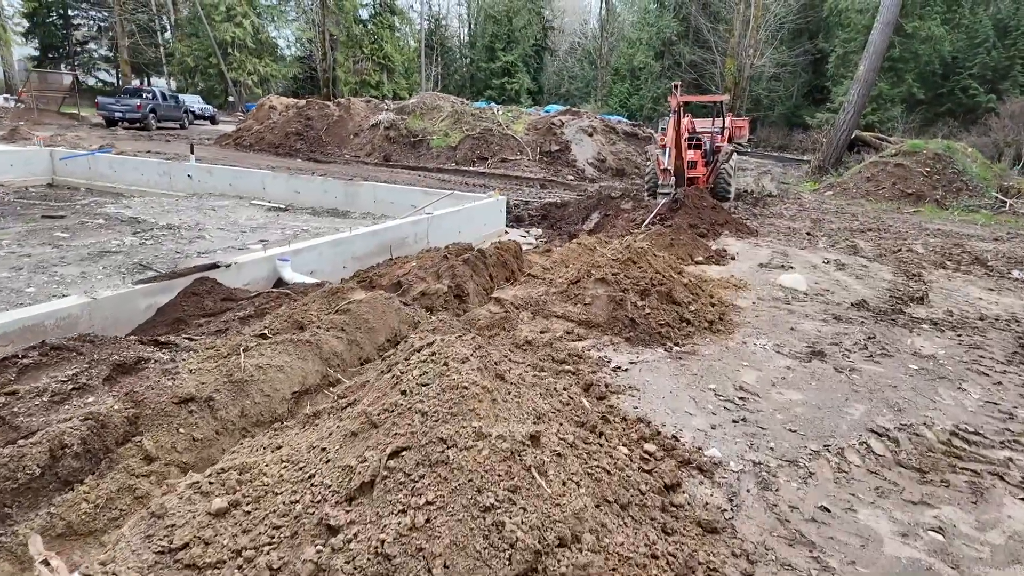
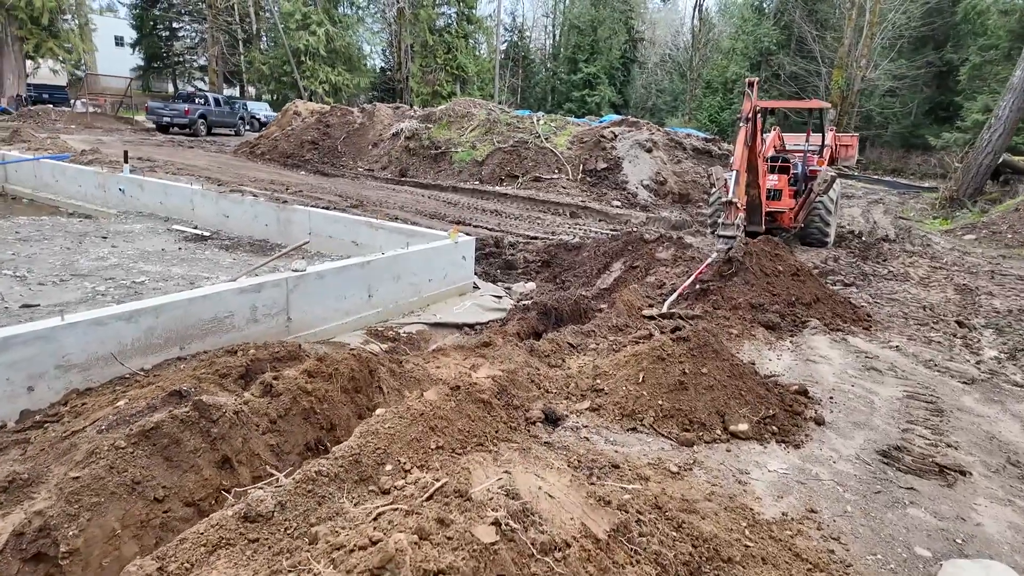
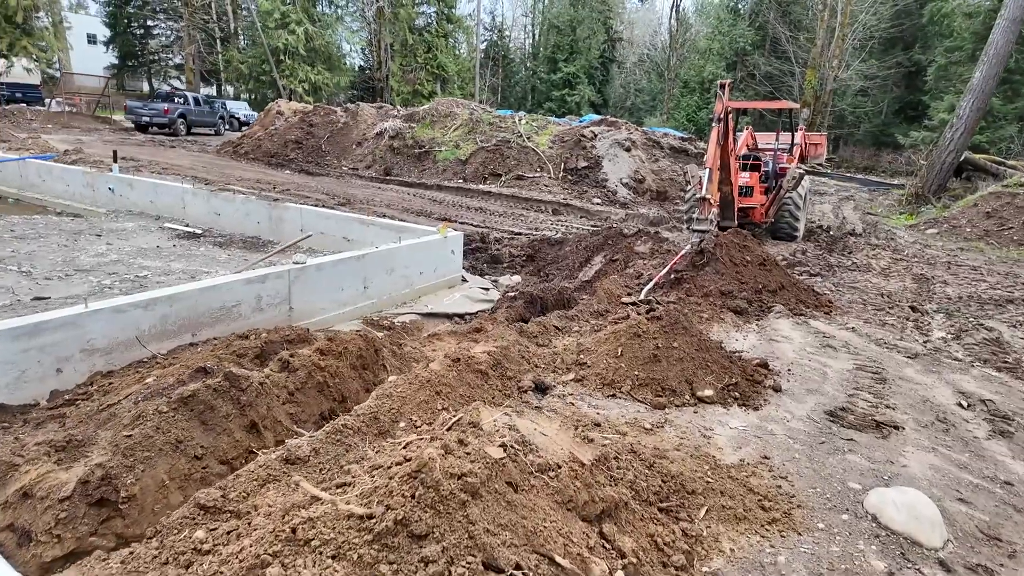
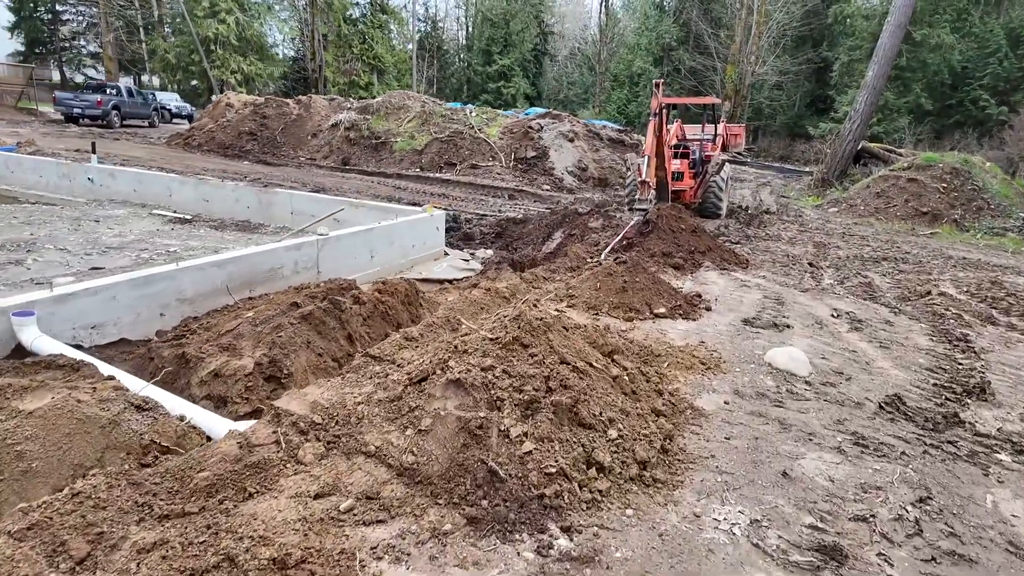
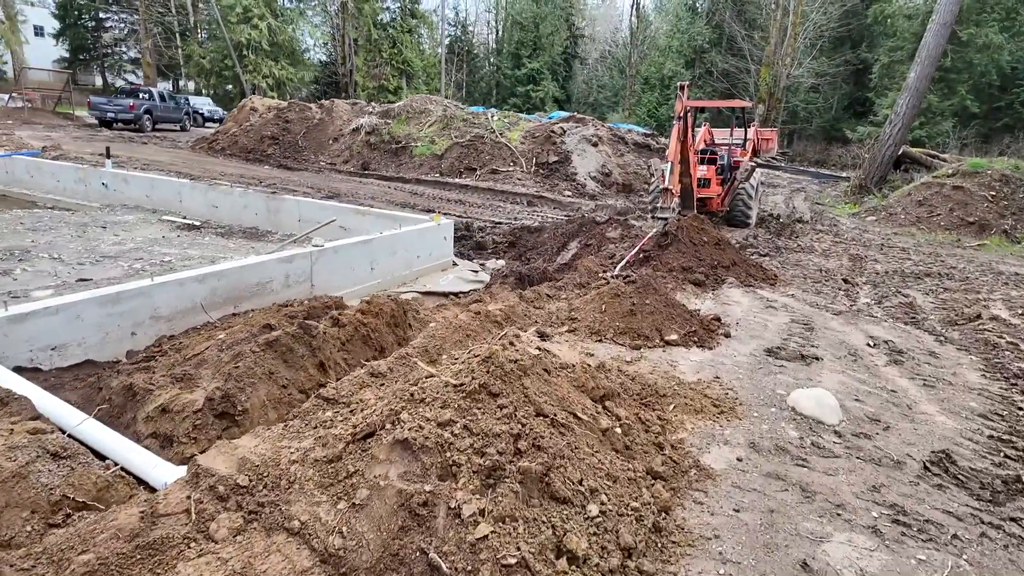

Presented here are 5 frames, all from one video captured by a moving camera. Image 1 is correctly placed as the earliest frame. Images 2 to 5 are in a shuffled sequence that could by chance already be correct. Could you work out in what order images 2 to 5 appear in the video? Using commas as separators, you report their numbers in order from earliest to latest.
4, 5, 3, 2
